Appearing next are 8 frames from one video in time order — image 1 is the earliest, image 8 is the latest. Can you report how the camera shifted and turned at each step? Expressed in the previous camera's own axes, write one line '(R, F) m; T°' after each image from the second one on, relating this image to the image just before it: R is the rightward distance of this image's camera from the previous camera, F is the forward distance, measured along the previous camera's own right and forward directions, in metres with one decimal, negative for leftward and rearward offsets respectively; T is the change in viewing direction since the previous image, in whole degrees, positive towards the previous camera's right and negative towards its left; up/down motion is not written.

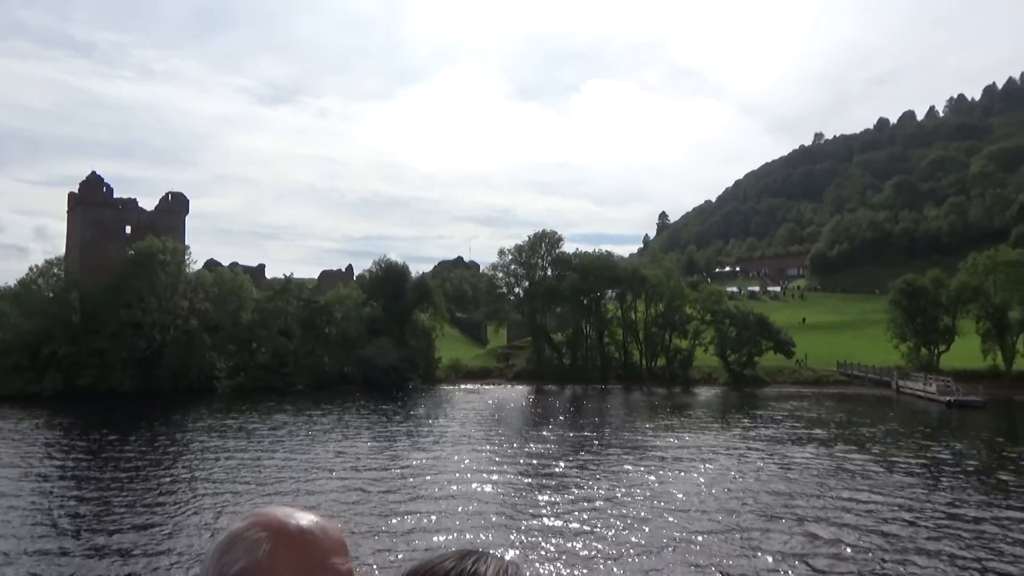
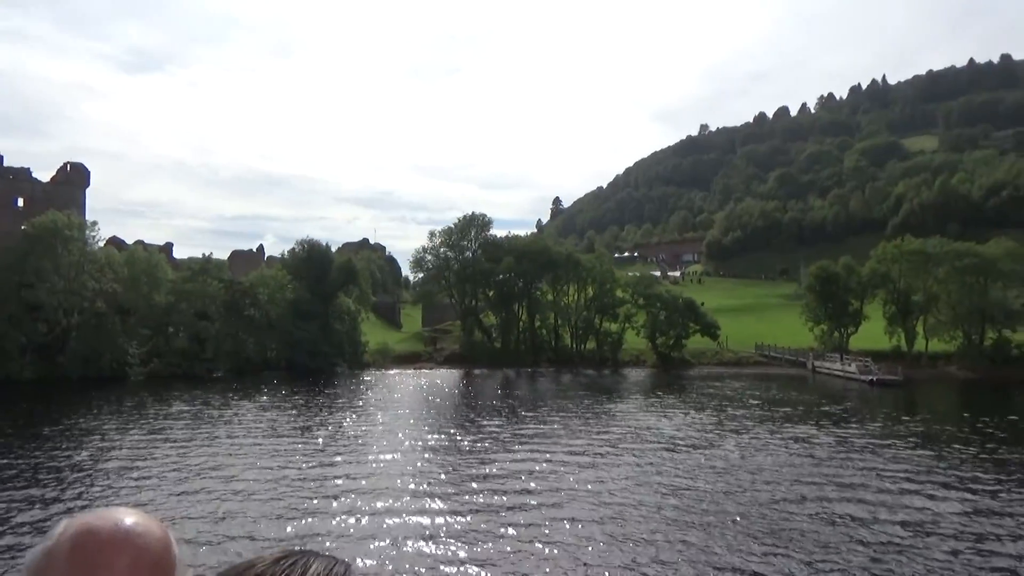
(-4.6, +0.8) m; +8°
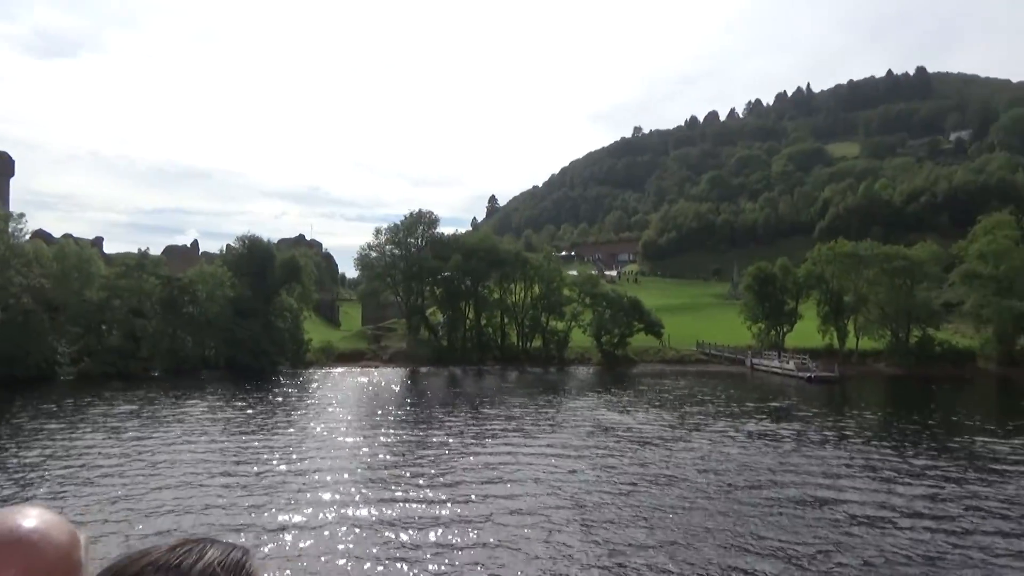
(-1.4, 0.0) m; +5°
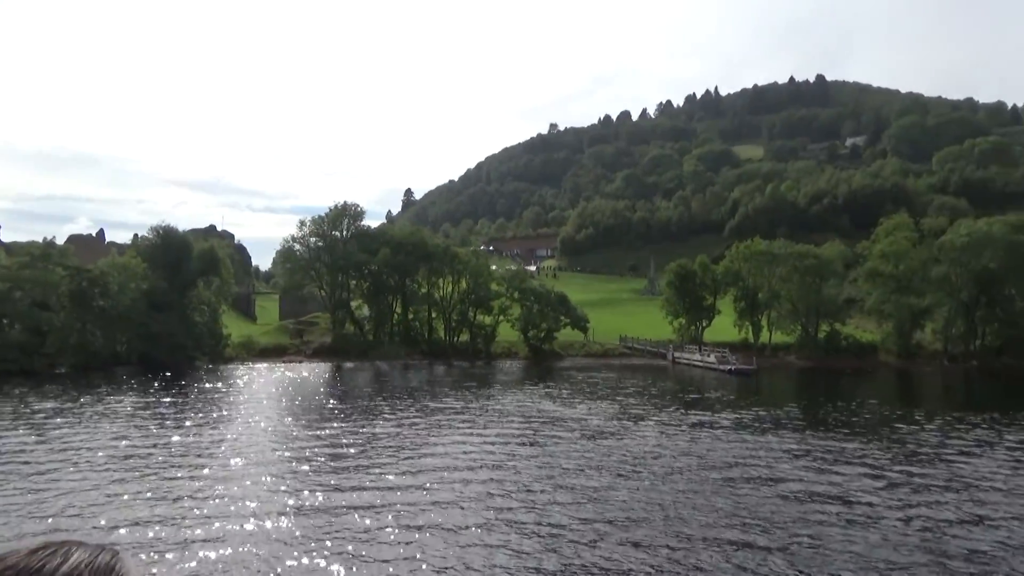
(-1.5, -0.1) m; +6°
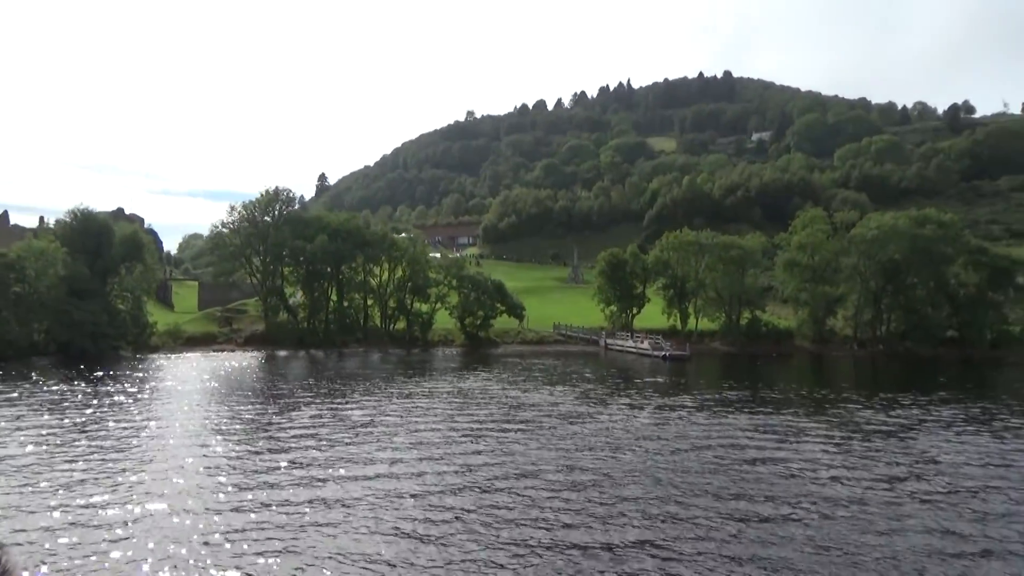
(-2.5, -0.7) m; +6°
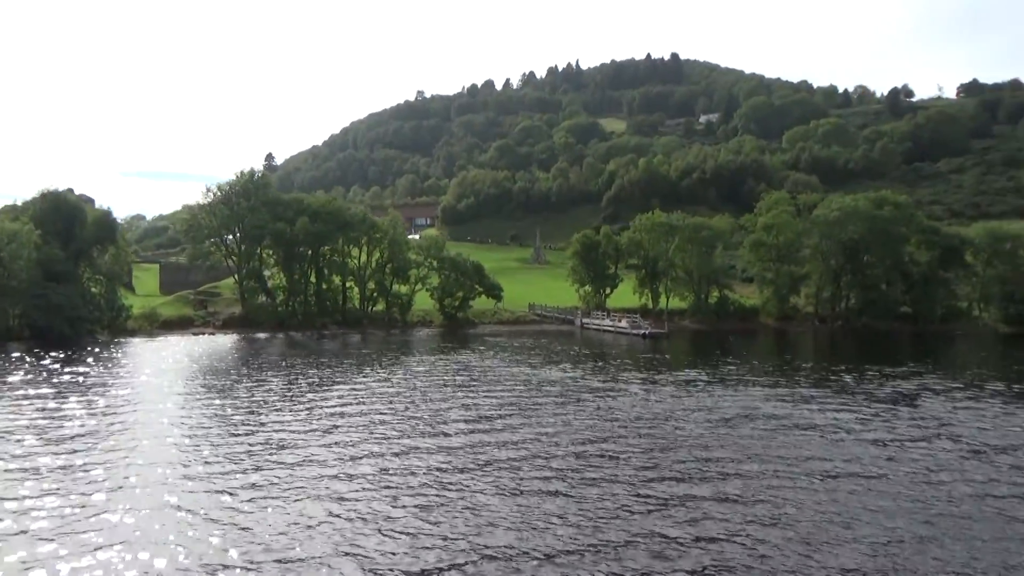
(-3.3, -1.3) m; +4°
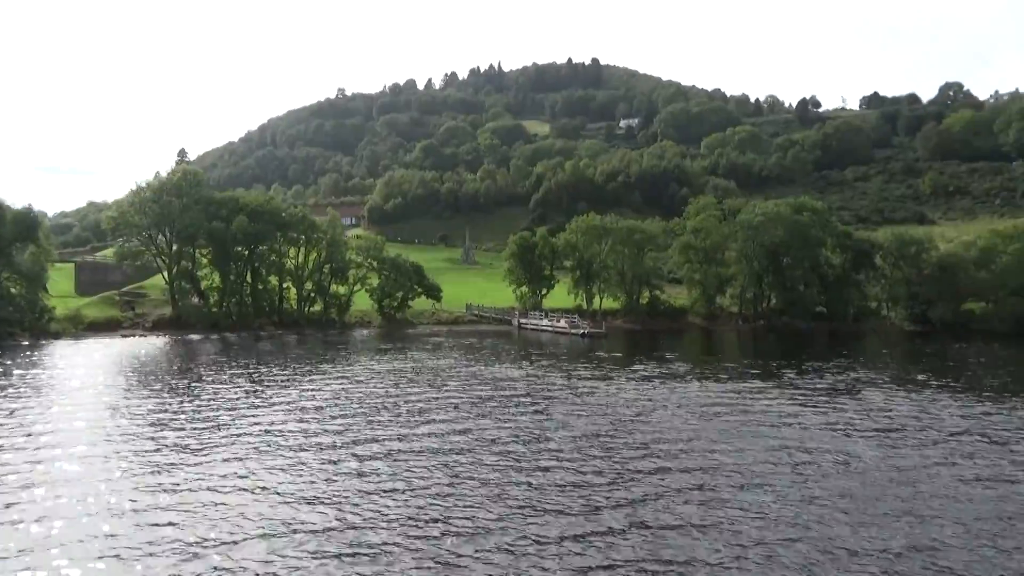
(-2.1, -1.0) m; +6°
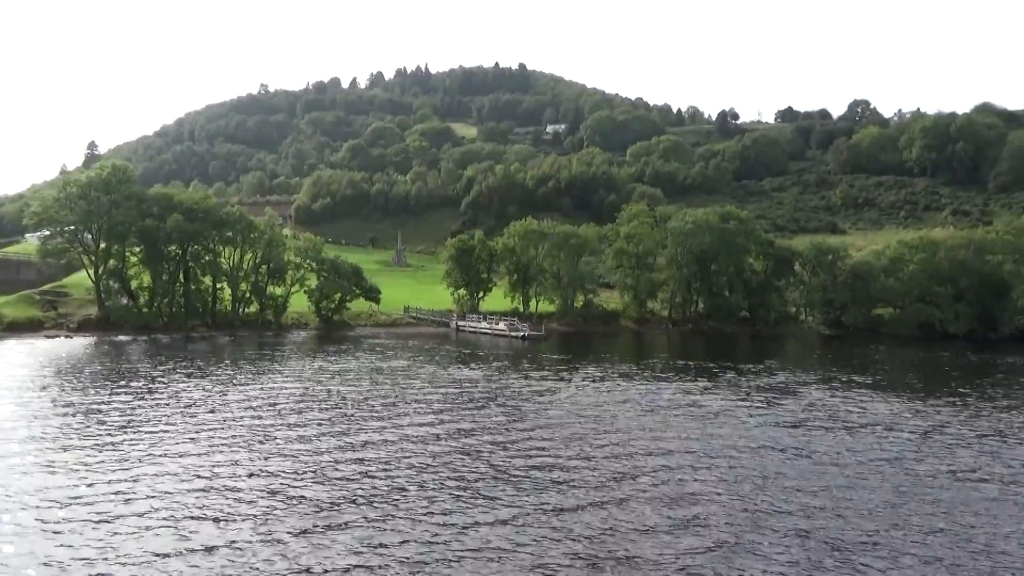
(-1.7, -1.0) m; +6°
